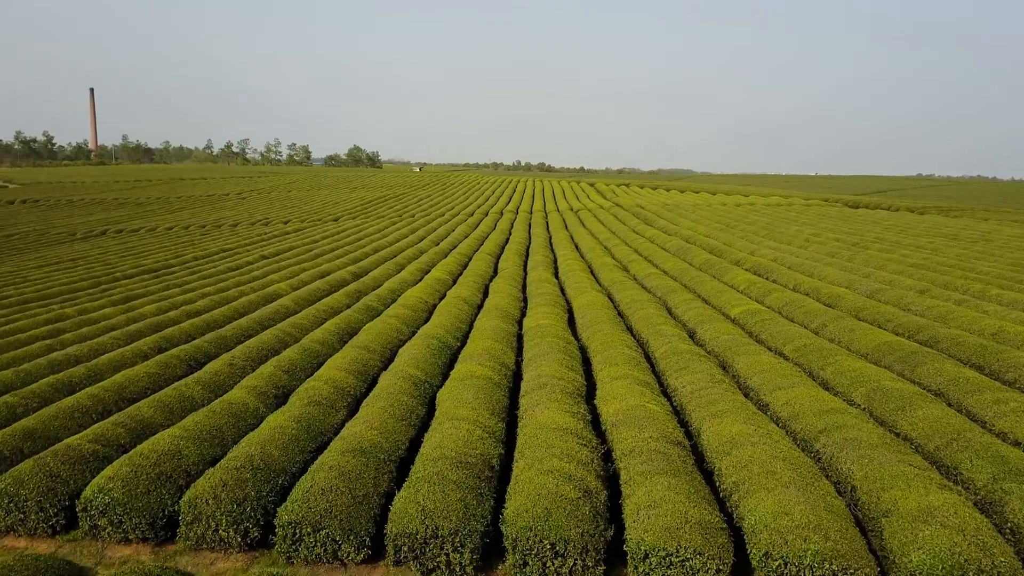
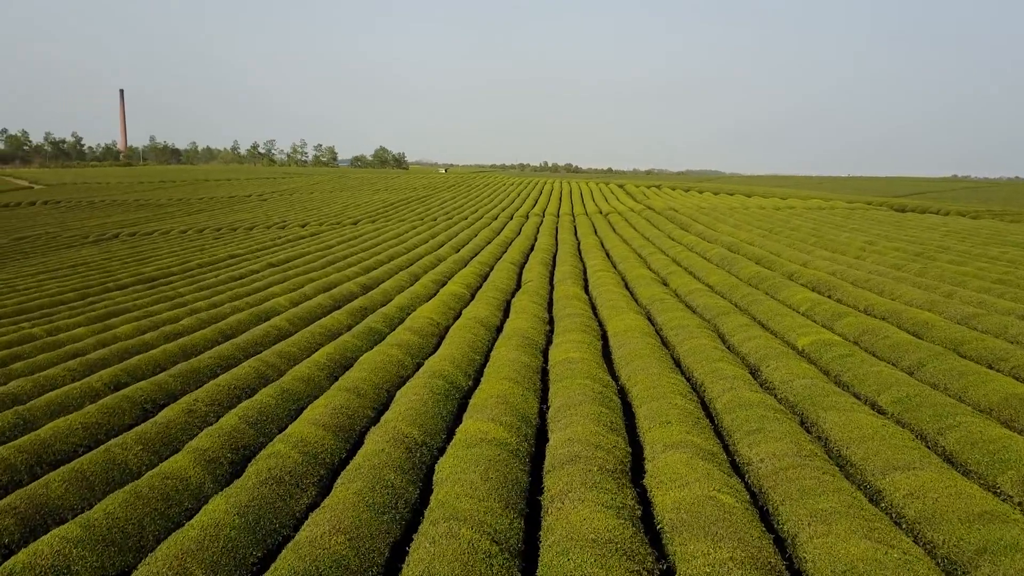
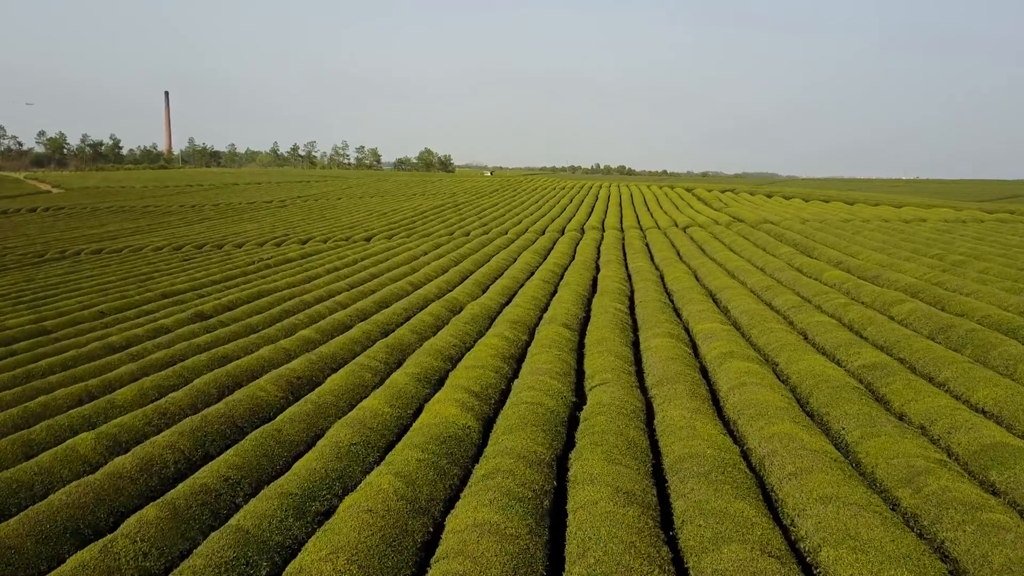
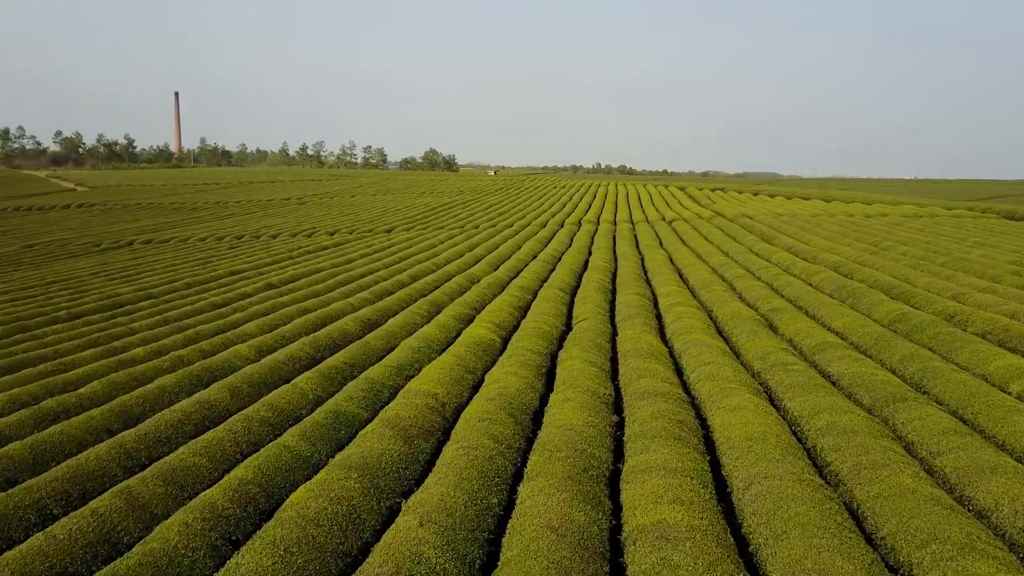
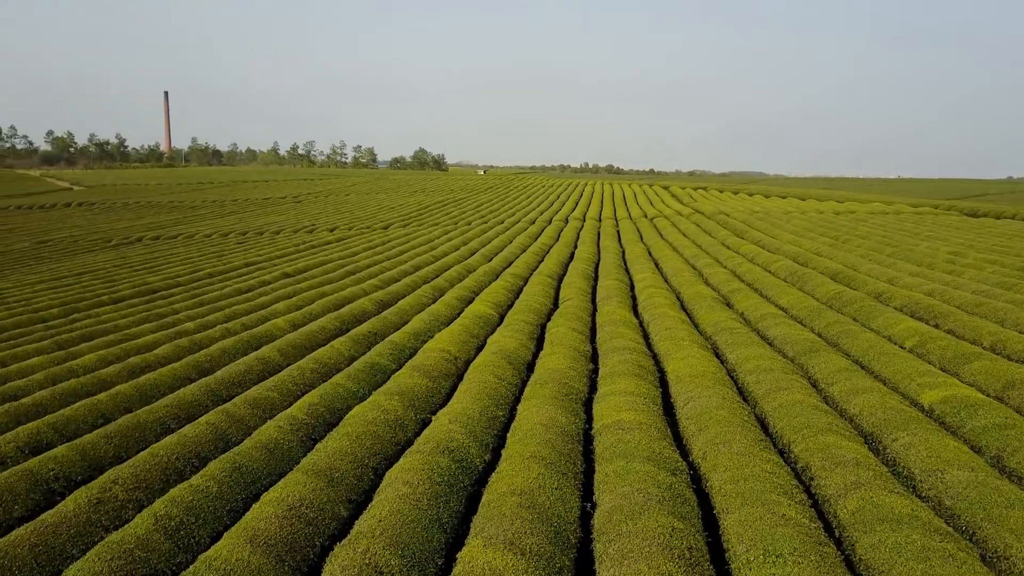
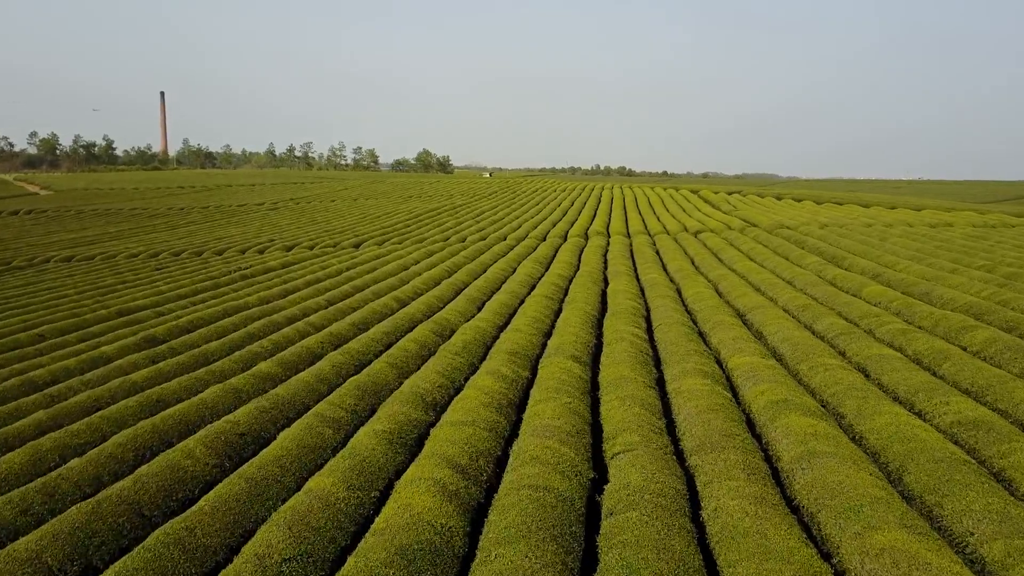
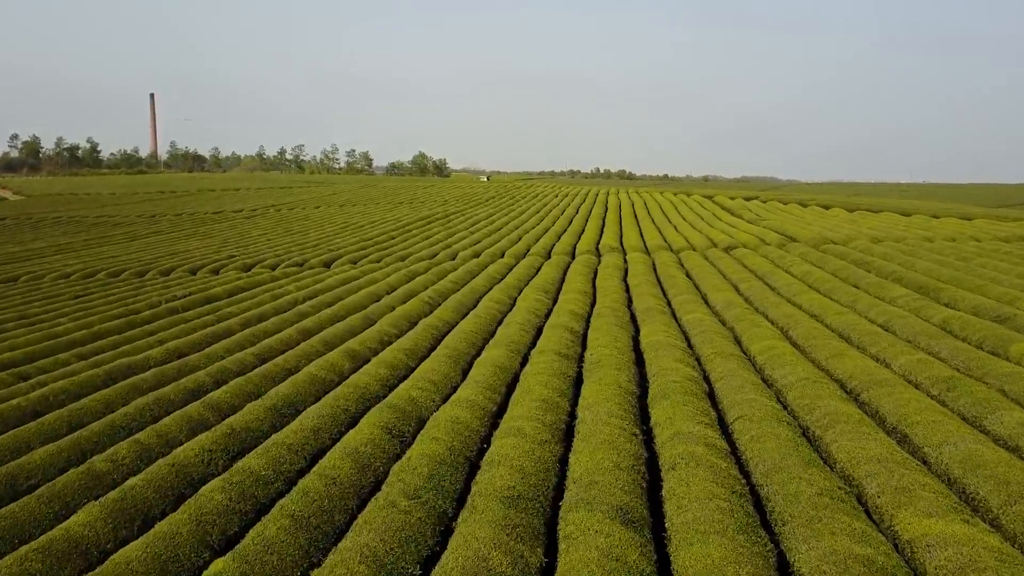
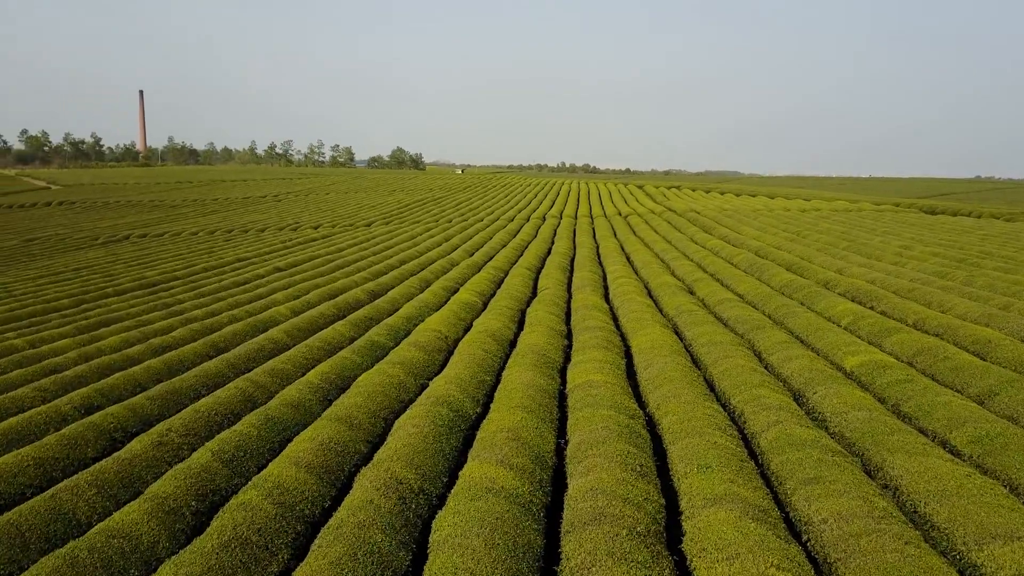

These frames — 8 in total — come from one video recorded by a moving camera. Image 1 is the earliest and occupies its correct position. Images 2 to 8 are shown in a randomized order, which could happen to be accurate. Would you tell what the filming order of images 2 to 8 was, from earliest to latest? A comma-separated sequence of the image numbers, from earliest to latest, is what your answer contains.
2, 8, 5, 4, 3, 6, 7
